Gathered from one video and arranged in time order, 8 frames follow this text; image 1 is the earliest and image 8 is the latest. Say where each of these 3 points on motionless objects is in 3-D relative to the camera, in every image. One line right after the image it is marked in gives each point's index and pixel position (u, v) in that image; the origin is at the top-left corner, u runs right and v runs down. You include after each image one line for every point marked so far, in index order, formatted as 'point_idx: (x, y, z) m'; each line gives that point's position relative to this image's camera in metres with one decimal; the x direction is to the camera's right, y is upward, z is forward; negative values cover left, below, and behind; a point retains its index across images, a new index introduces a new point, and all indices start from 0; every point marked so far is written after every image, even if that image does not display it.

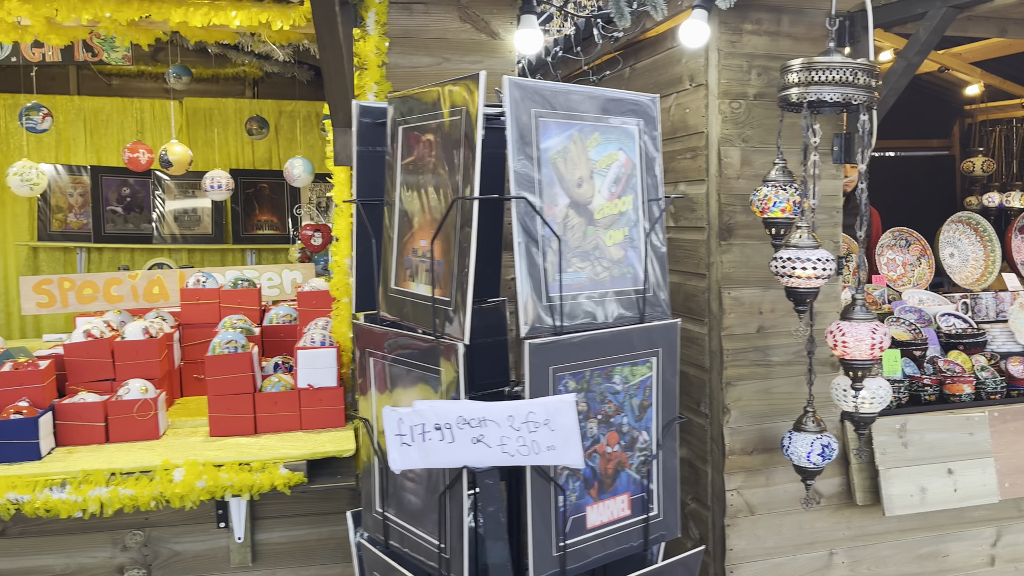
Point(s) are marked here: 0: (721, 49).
0: (+0.5, +0.6, +2.1) m
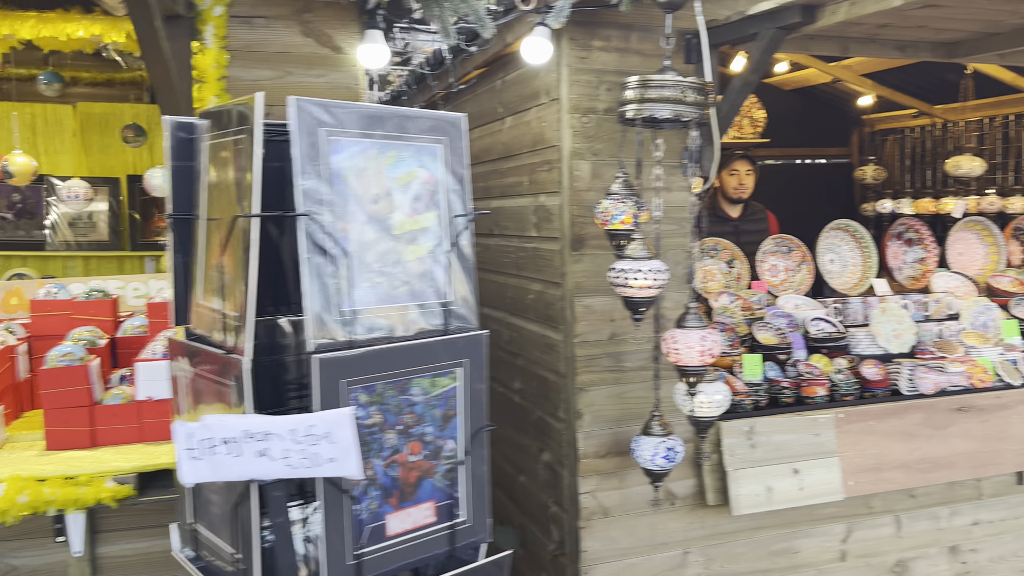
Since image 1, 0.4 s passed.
0: (+0.2, +0.6, +2.2) m
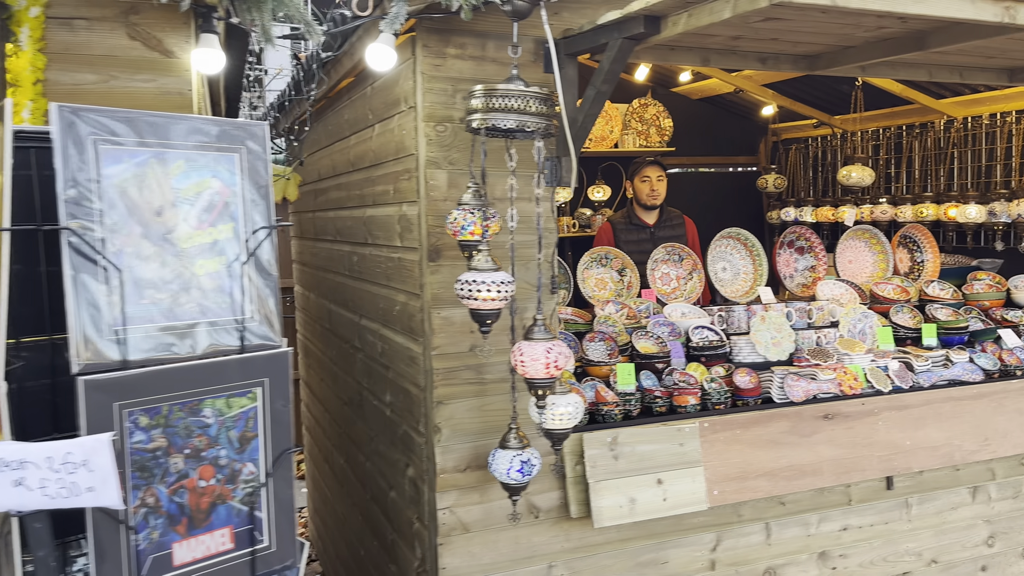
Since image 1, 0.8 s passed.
0: (-0.2, +0.6, +2.2) m
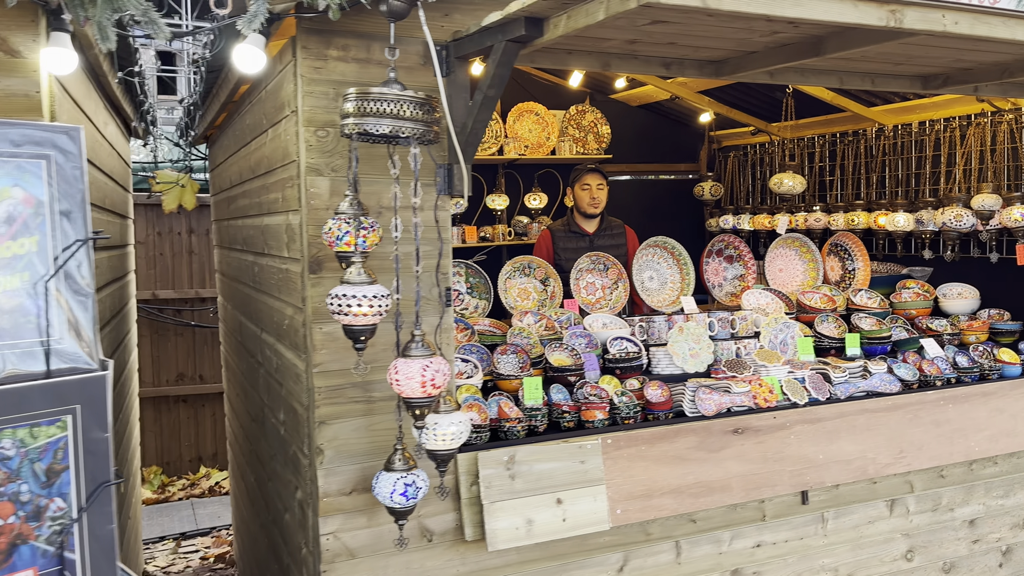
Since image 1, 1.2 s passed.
0: (-0.5, +0.5, +2.0) m
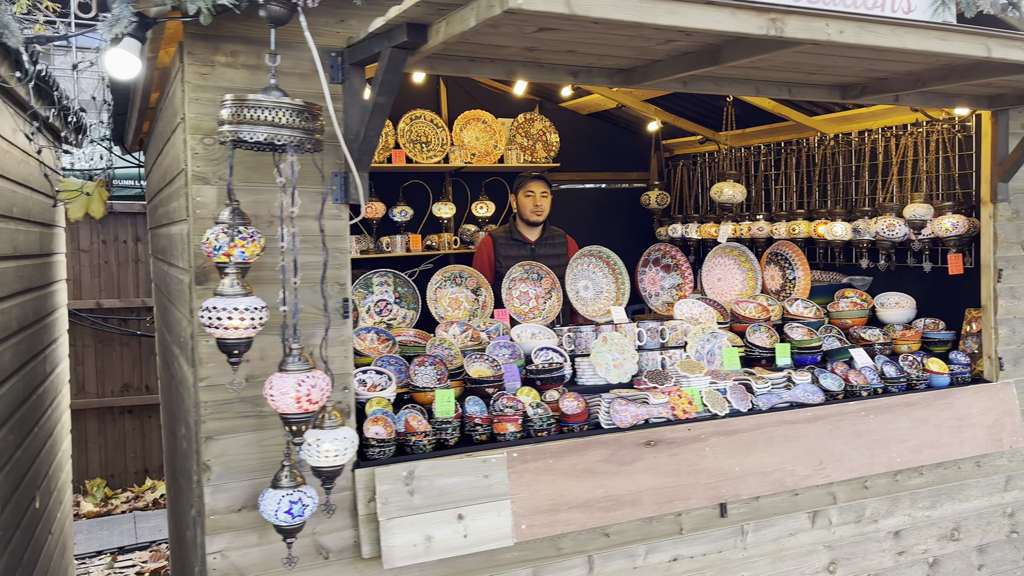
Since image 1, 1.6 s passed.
0: (-0.8, +0.5, +2.0) m
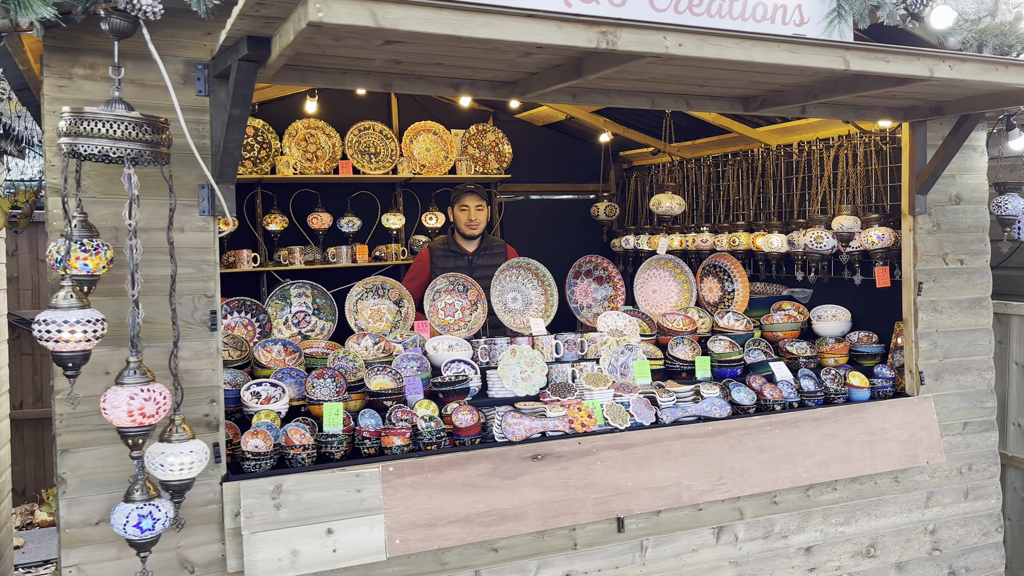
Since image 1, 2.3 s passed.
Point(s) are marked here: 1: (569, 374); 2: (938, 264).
0: (-1.1, +0.5, +2.0) m
1: (+0.2, -0.3, +3.1) m
2: (+1.7, +0.1, +3.3) m
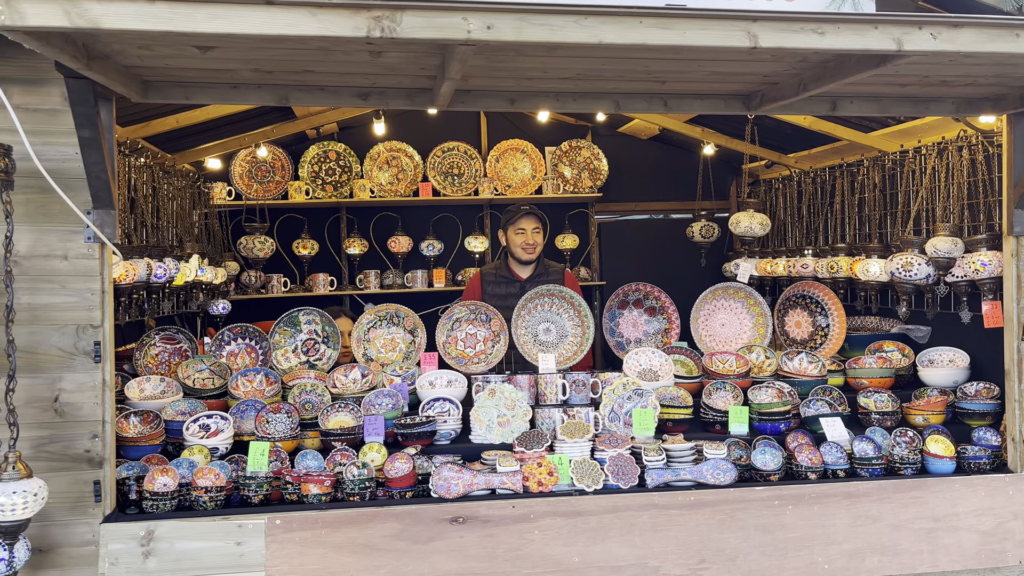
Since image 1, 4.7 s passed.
0: (-1.4, +0.4, +2.0) m
1: (+0.2, -0.4, +2.7) m
2: (+1.6, 0.0, +2.5) m
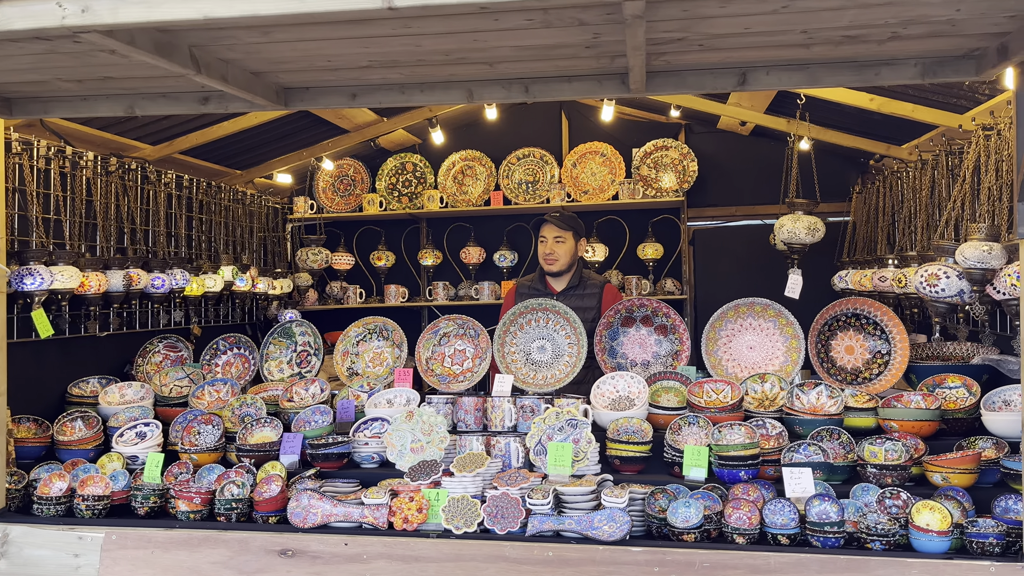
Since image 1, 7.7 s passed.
0: (-1.8, +0.4, +2.3) m
1: (-0.1, -0.5, +2.4) m
2: (+1.3, -0.1, +1.8) m
